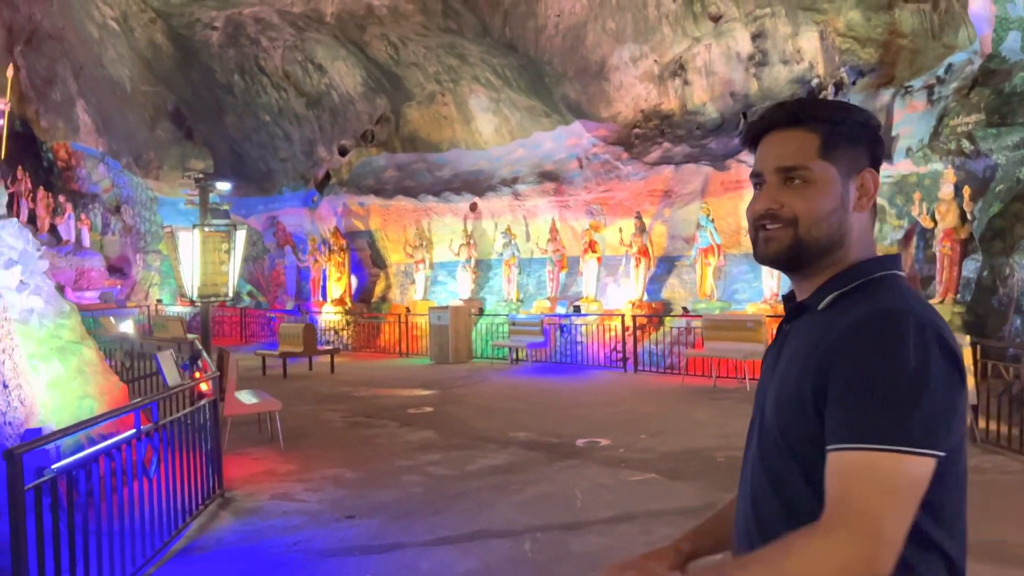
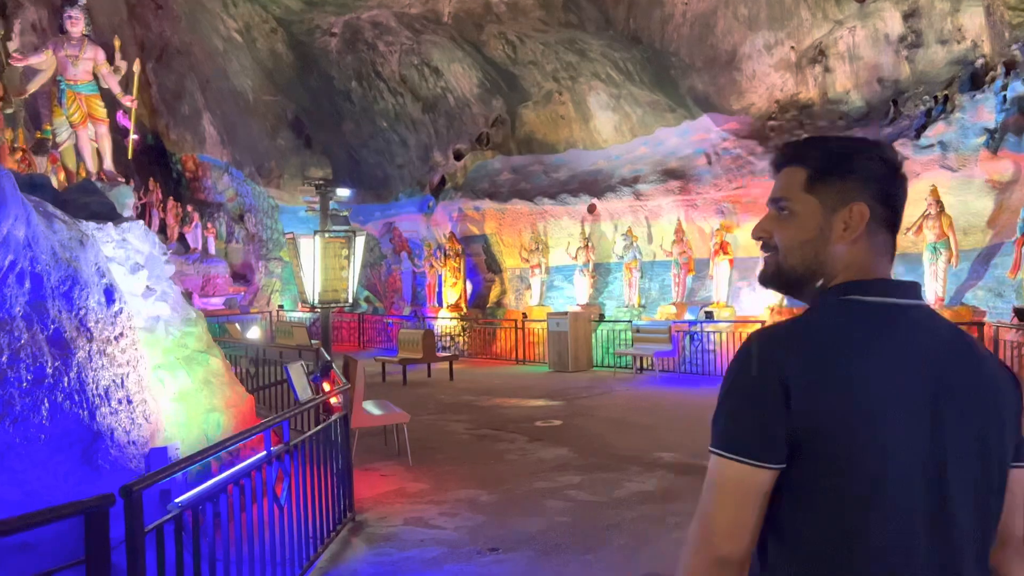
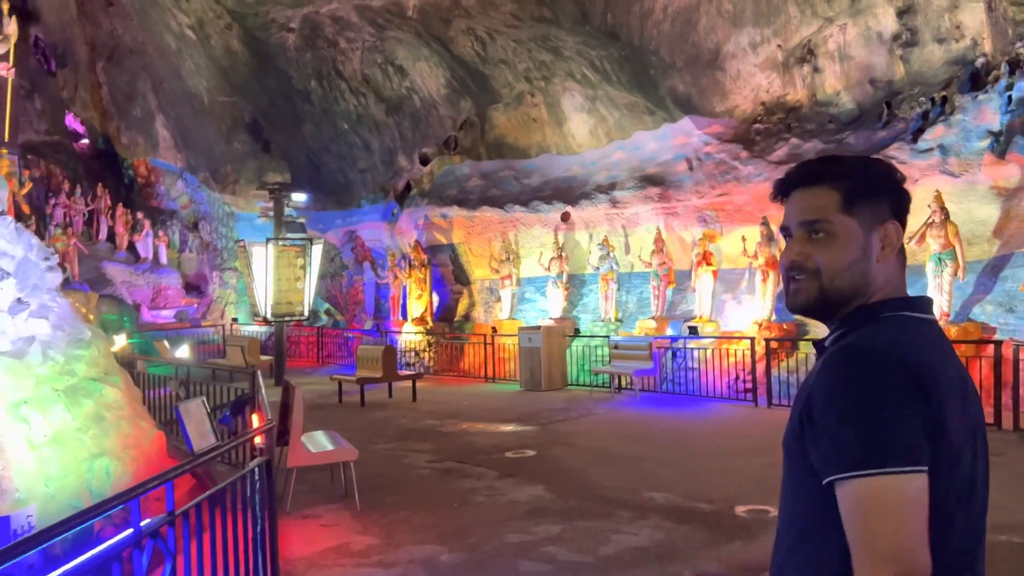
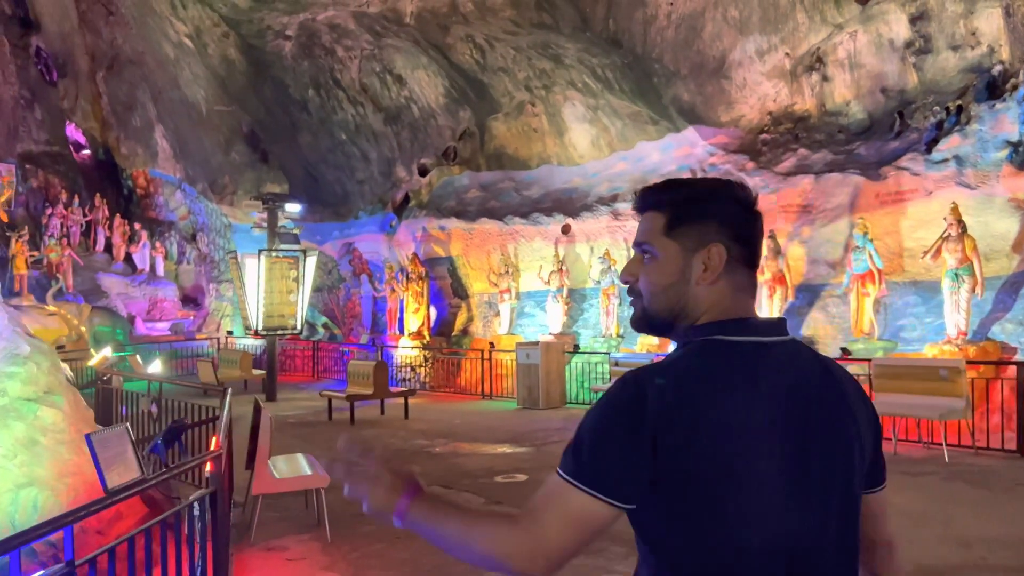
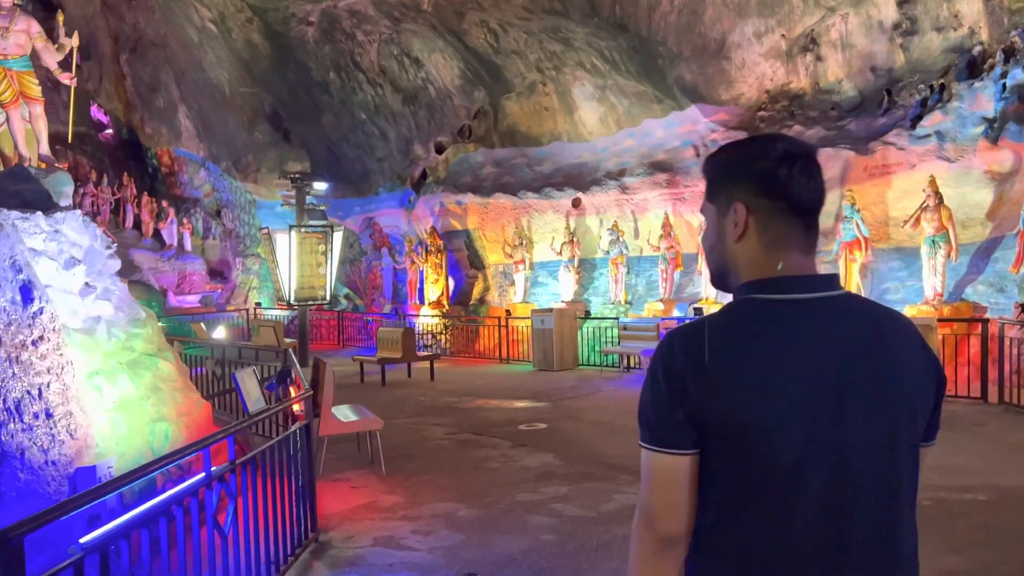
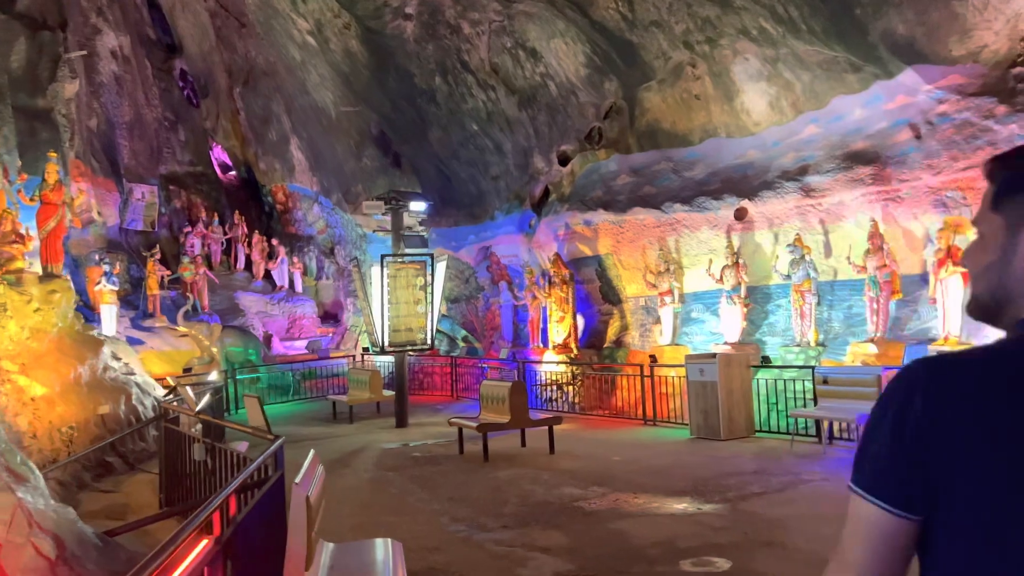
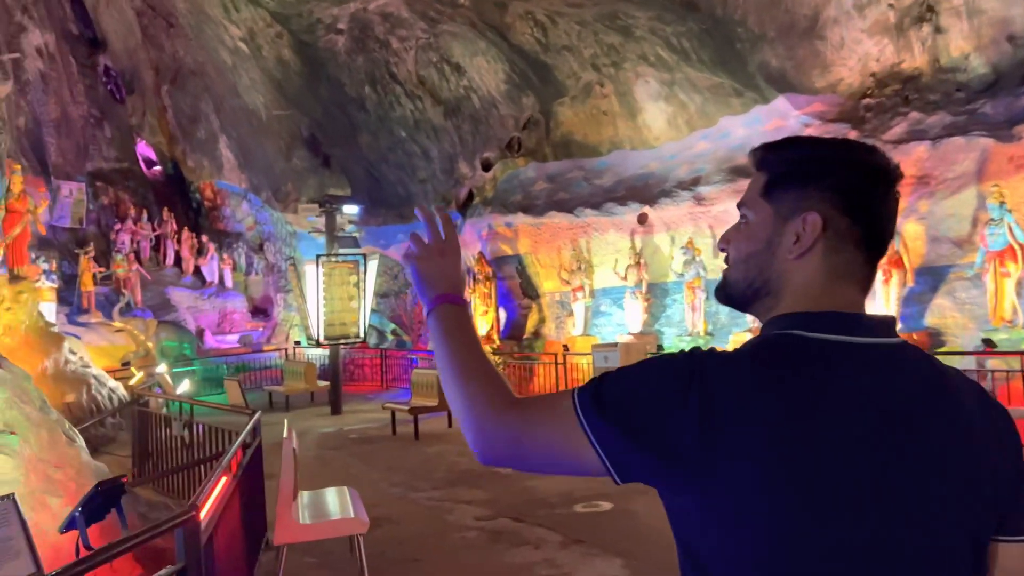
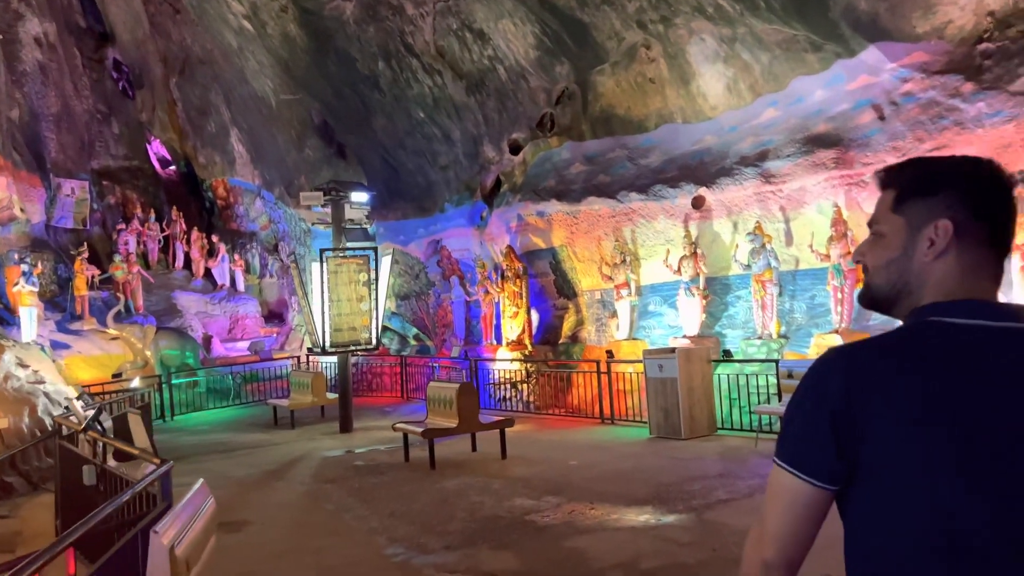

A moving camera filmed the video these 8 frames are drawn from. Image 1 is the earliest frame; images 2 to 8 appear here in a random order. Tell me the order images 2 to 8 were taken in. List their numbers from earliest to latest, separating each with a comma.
2, 5, 3, 4, 7, 6, 8
